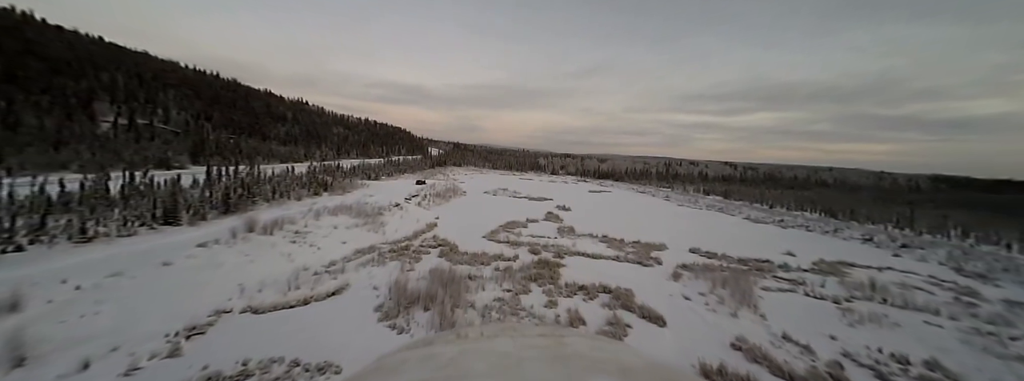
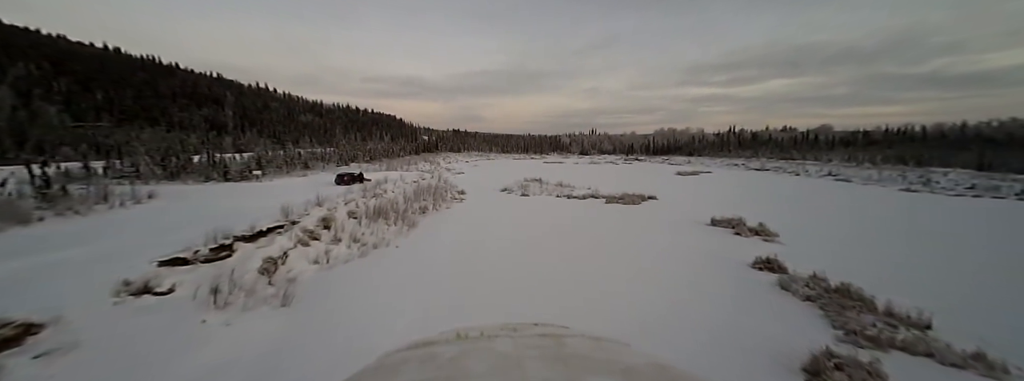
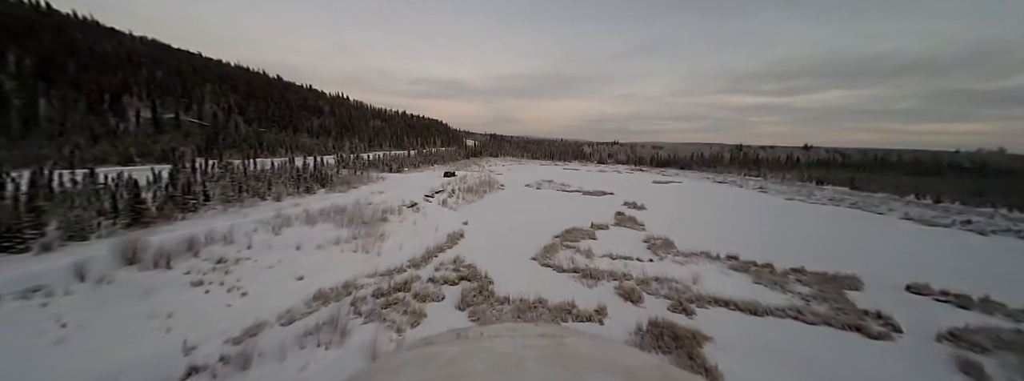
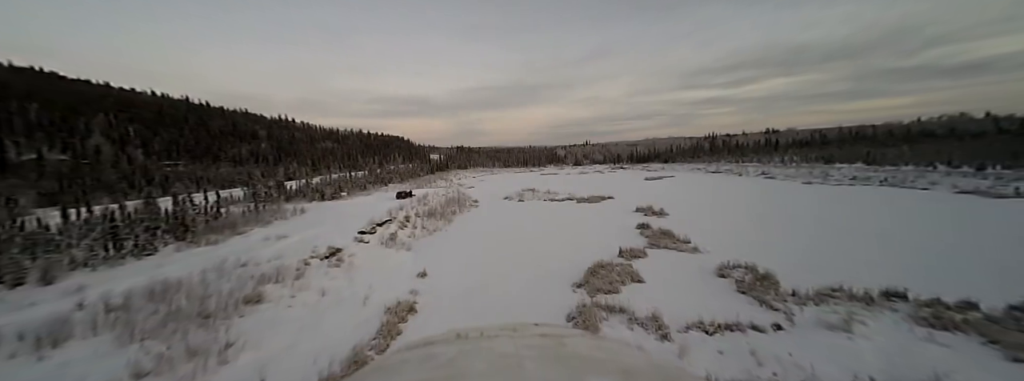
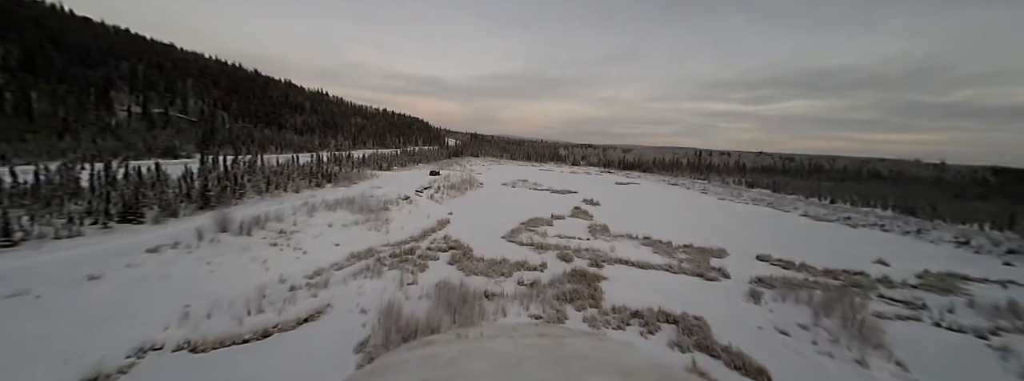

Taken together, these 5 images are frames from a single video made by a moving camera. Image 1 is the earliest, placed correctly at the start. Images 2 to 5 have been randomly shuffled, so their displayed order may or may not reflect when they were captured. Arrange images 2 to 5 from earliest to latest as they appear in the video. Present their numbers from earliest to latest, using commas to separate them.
5, 3, 4, 2
